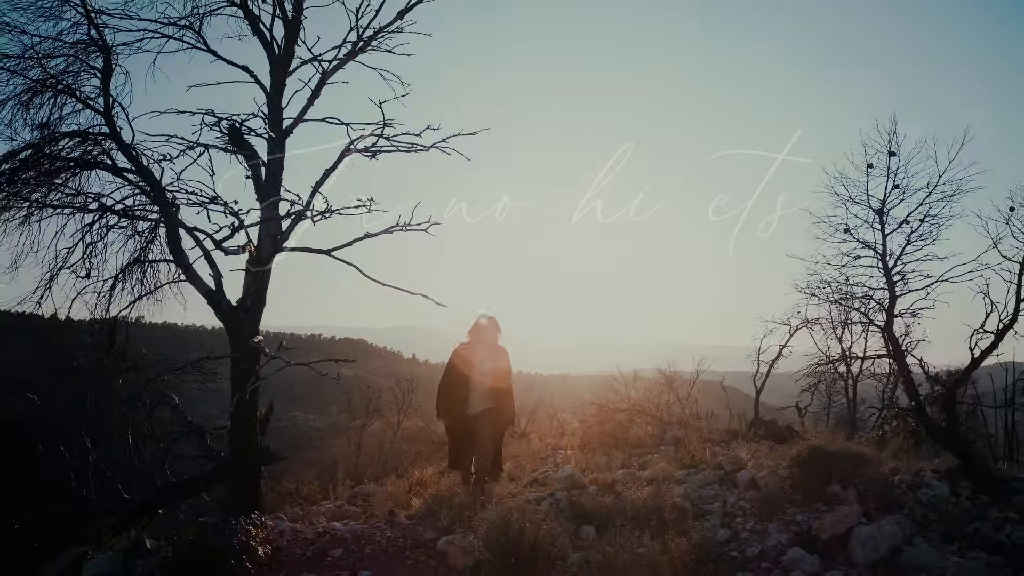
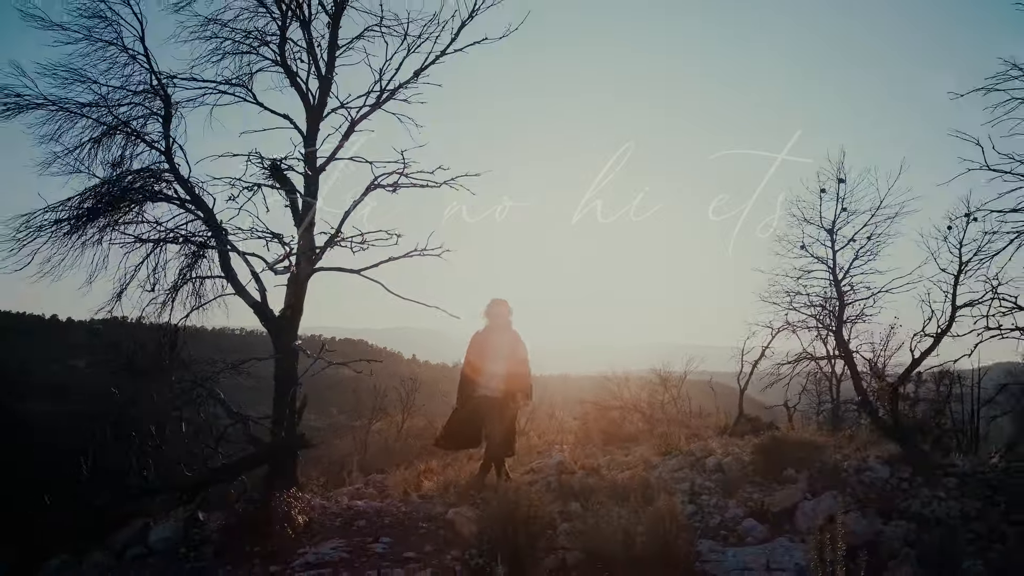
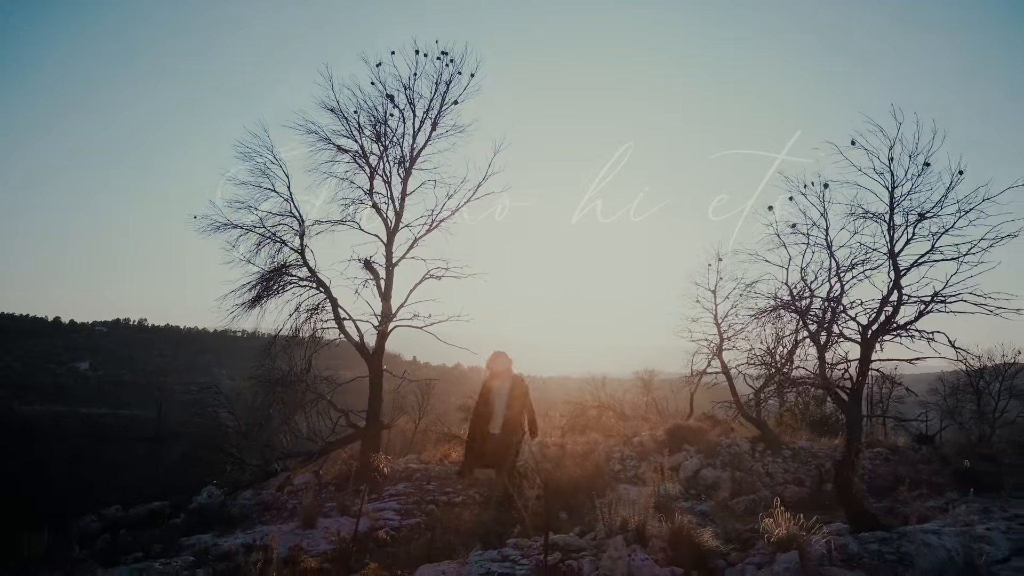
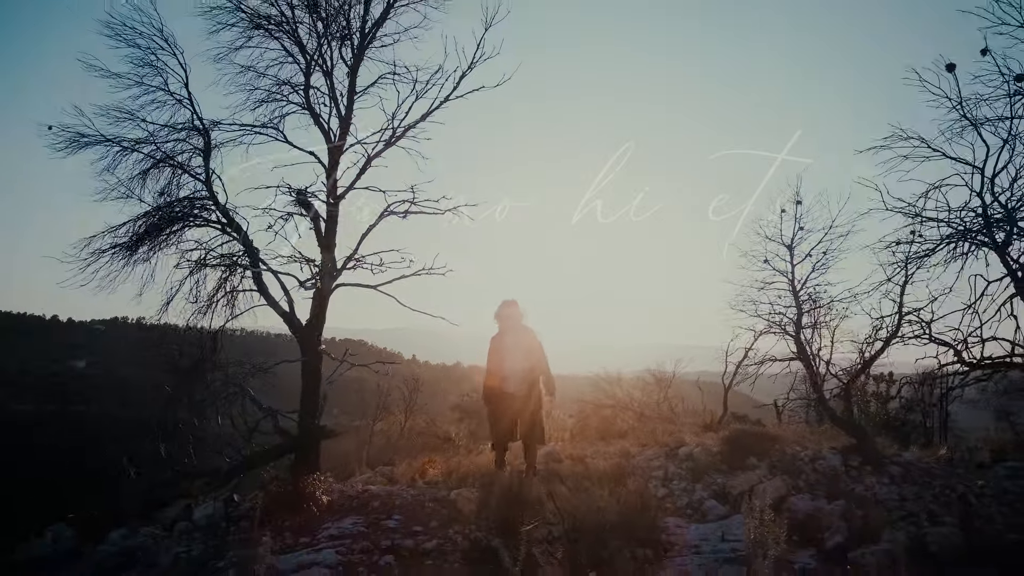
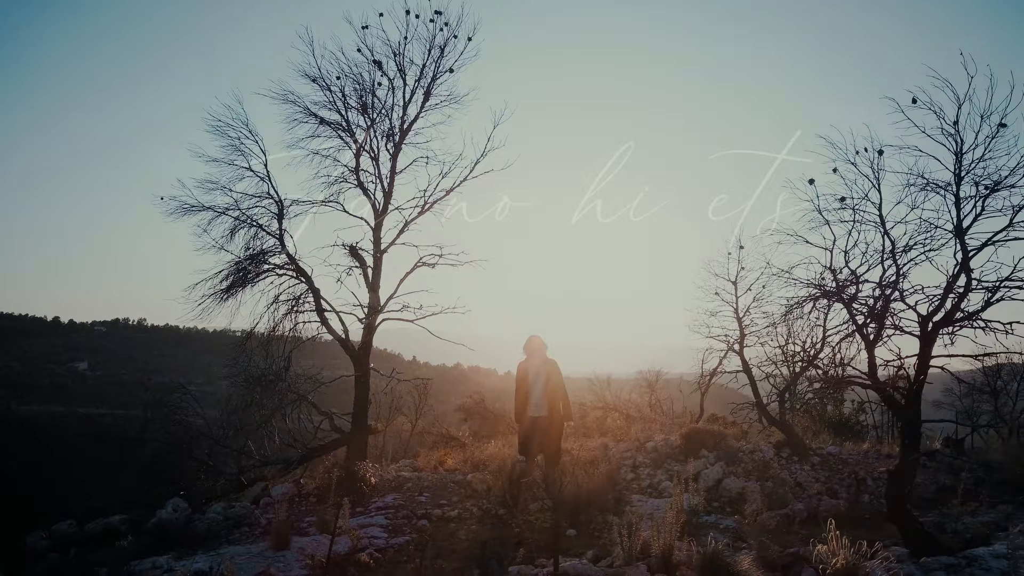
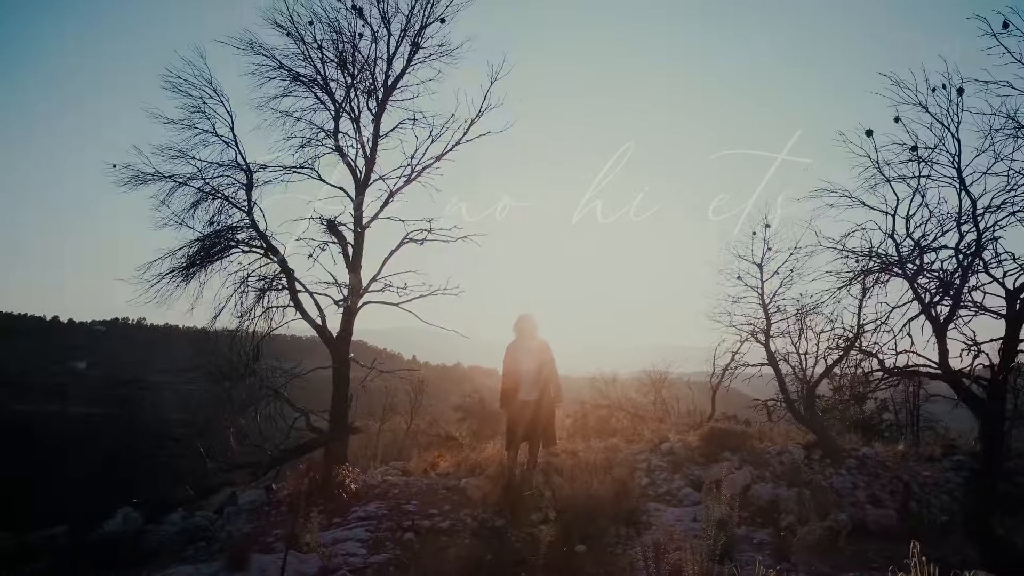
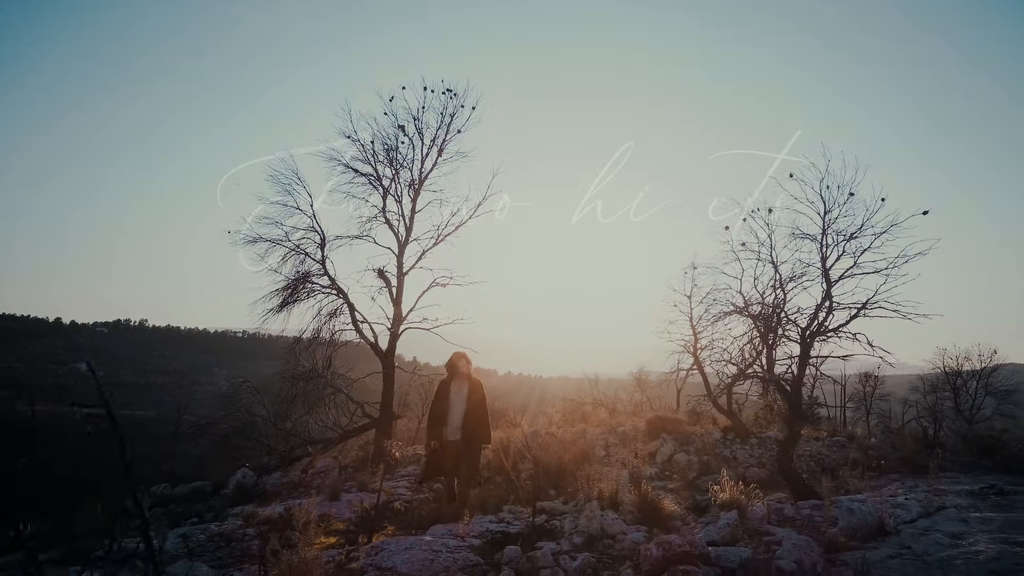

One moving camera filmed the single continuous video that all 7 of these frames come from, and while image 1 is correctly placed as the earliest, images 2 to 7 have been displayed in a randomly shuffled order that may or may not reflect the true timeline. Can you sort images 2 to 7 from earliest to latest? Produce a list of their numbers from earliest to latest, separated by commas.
2, 4, 6, 5, 3, 7
